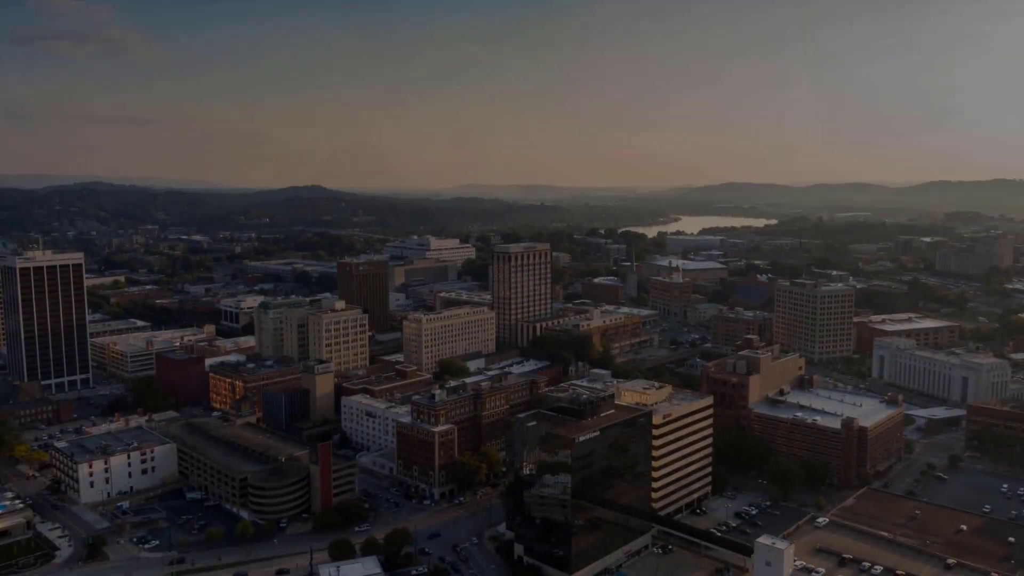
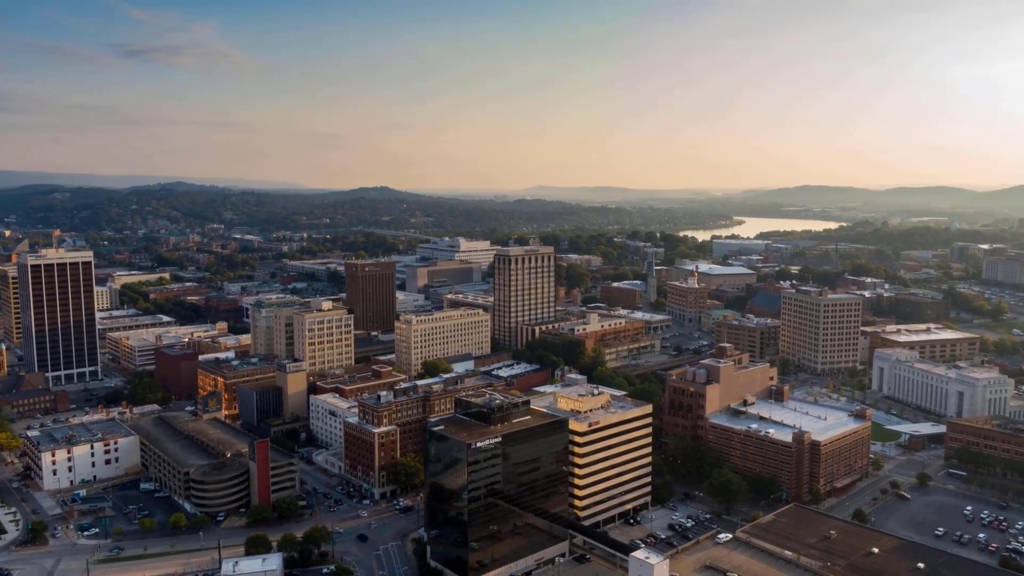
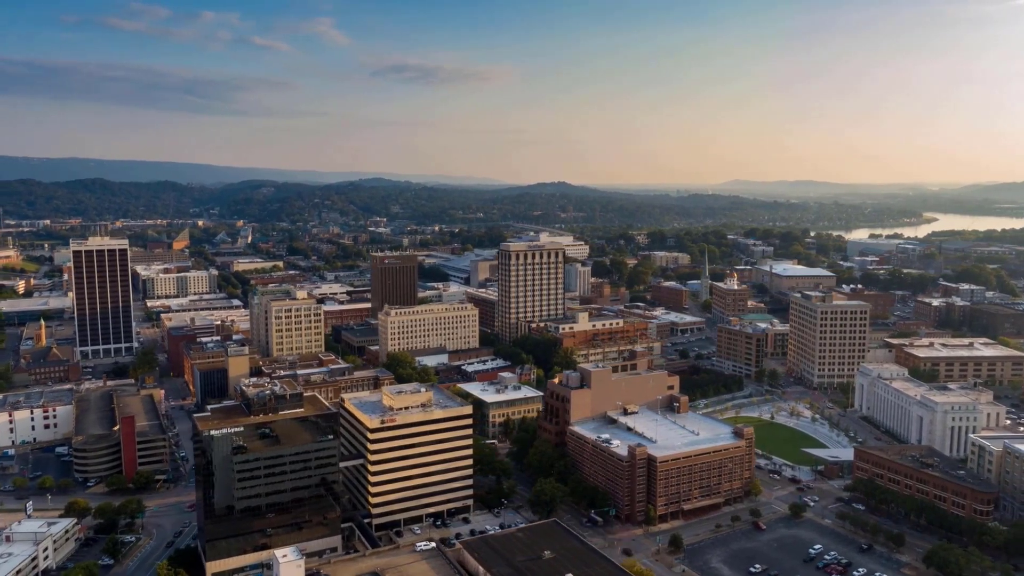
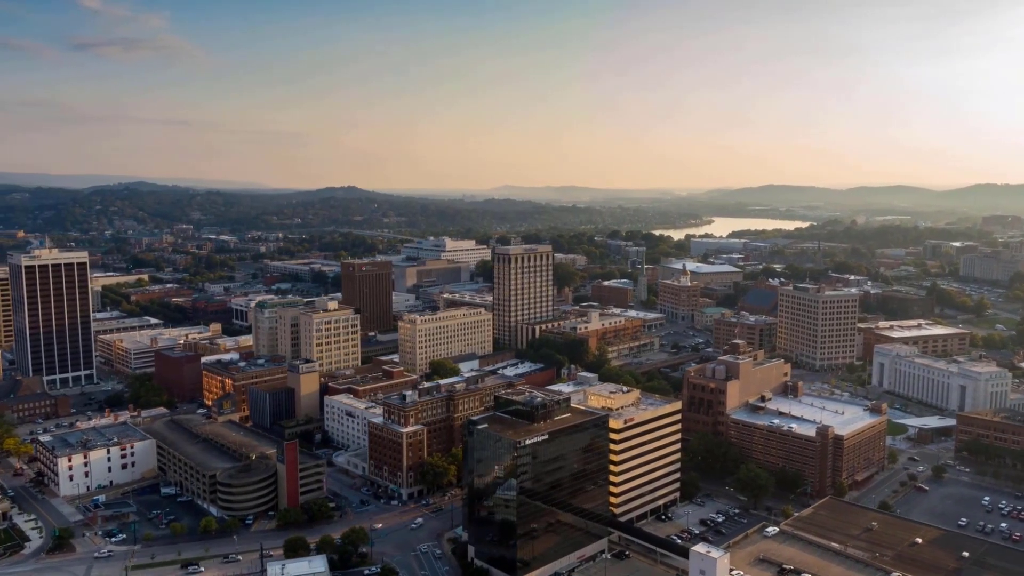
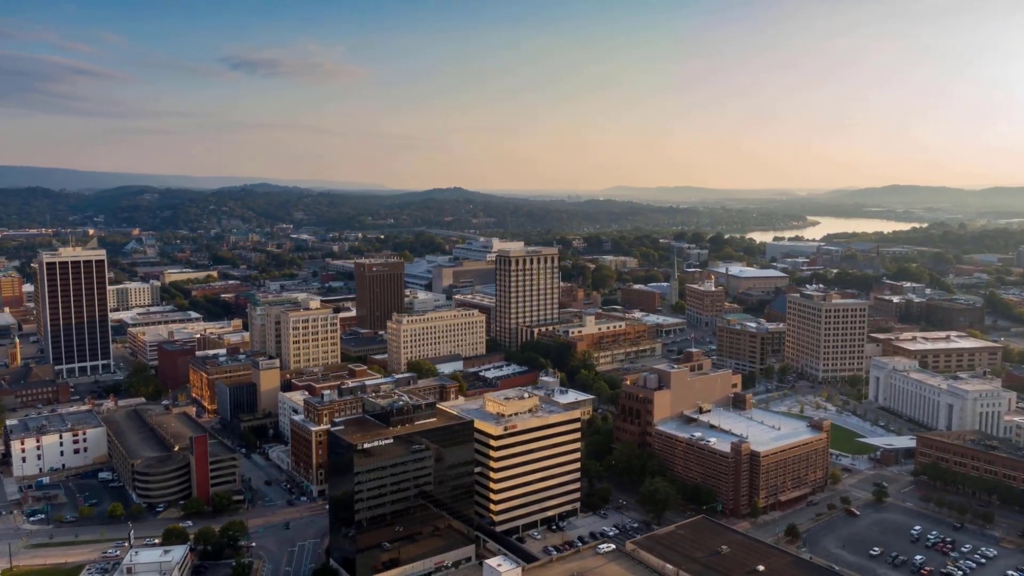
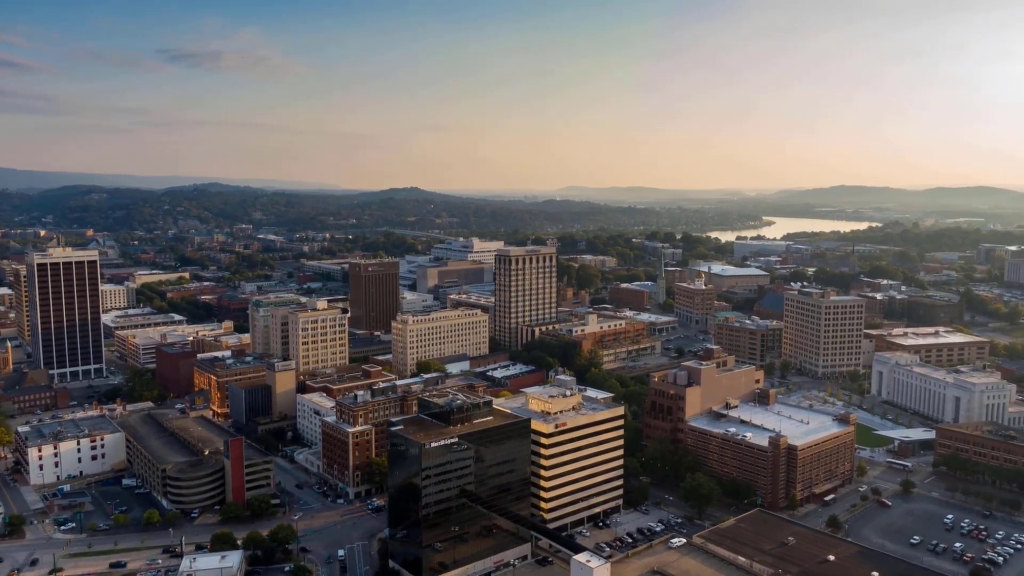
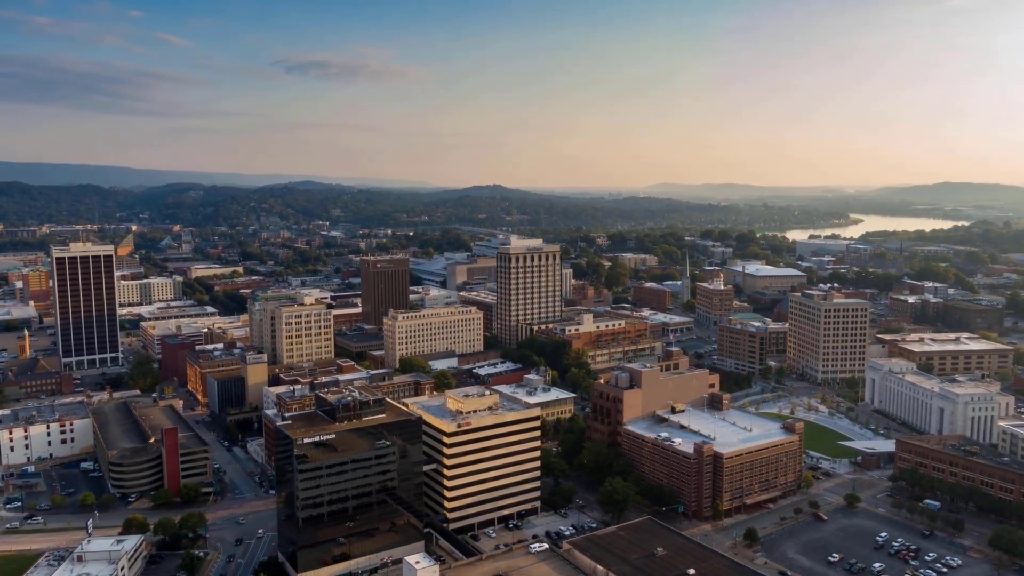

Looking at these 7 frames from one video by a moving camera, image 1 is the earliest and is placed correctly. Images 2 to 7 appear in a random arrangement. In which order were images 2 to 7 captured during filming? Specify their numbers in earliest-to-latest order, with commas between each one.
4, 2, 6, 5, 7, 3
